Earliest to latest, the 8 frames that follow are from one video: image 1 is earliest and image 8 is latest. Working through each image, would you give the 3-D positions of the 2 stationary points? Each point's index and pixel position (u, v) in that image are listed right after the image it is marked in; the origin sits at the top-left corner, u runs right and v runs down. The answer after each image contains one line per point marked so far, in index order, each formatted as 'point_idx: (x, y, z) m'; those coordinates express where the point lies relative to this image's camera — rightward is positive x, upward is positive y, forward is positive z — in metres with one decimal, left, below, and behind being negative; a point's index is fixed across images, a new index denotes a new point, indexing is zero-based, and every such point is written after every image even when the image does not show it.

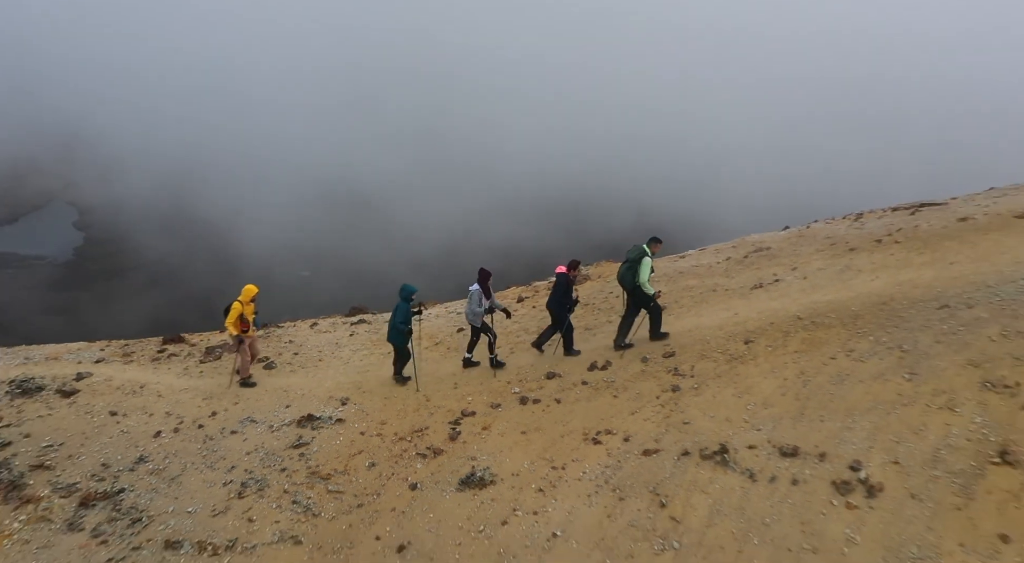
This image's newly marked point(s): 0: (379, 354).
0: (-2.3, -0.9, +10.2) m
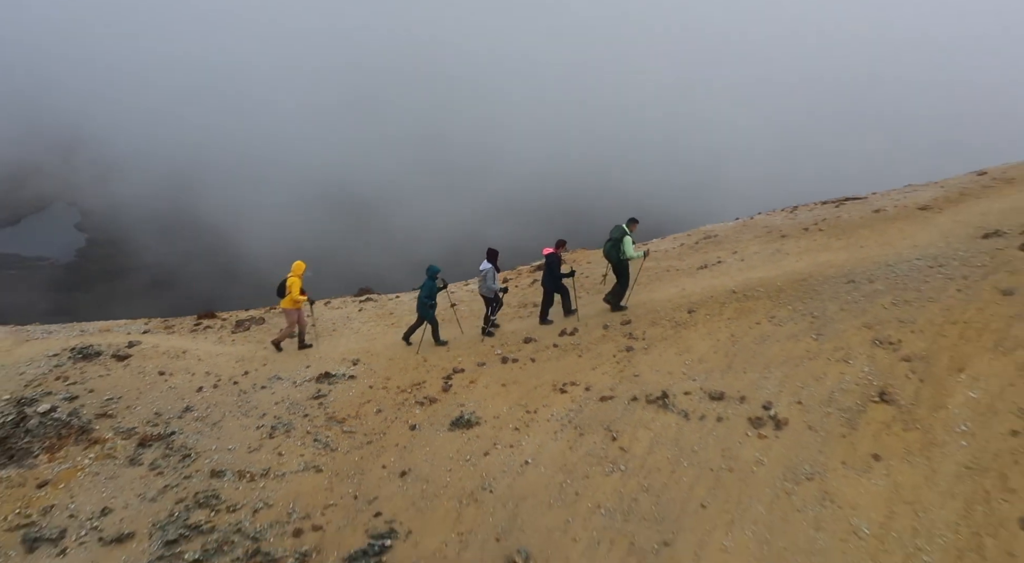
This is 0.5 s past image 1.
0: (-2.5, -0.6, +11.5) m
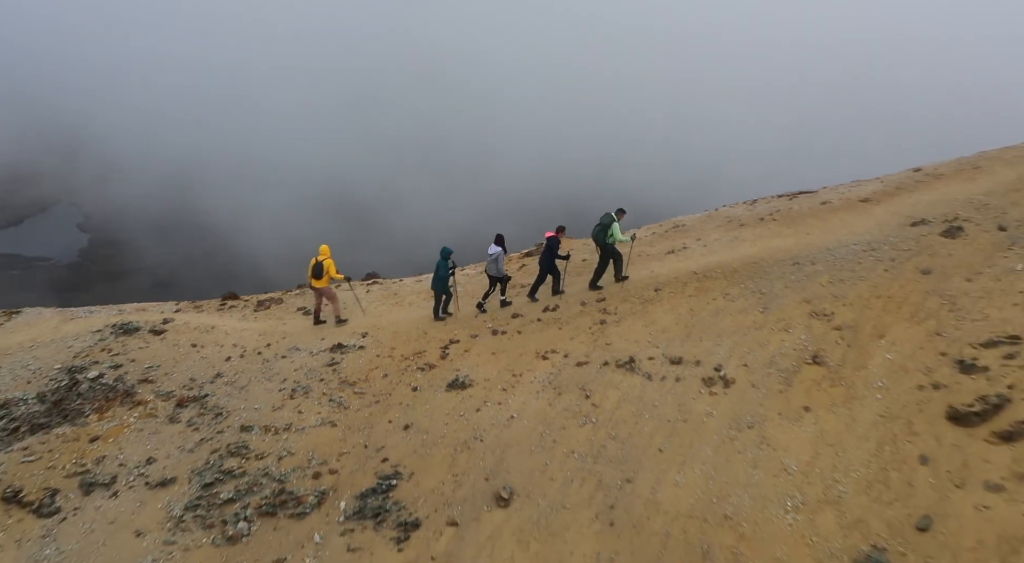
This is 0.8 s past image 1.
0: (-2.7, -0.3, +12.6) m
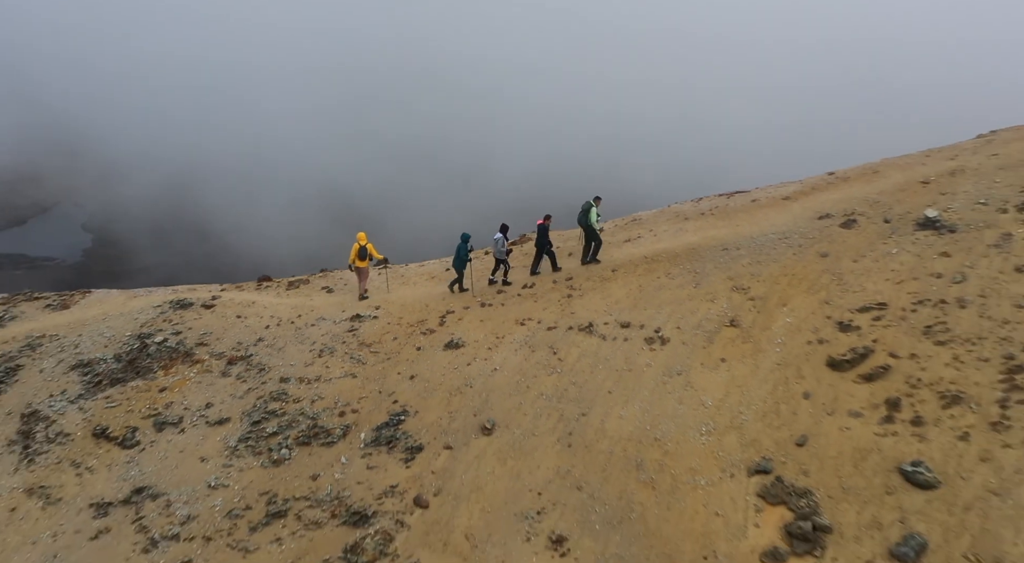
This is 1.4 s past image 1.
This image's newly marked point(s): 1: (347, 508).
0: (-3.0, 0.0, +14.6) m
1: (-2.5, -3.4, +9.1) m
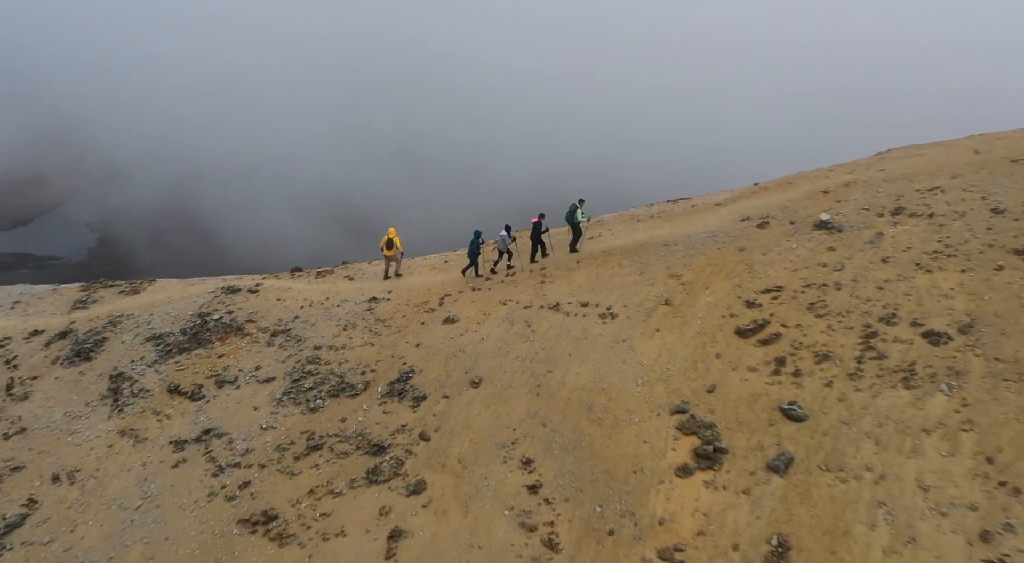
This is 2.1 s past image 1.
0: (-3.3, +0.2, +17.4) m
1: (-2.8, -3.1, +11.8) m
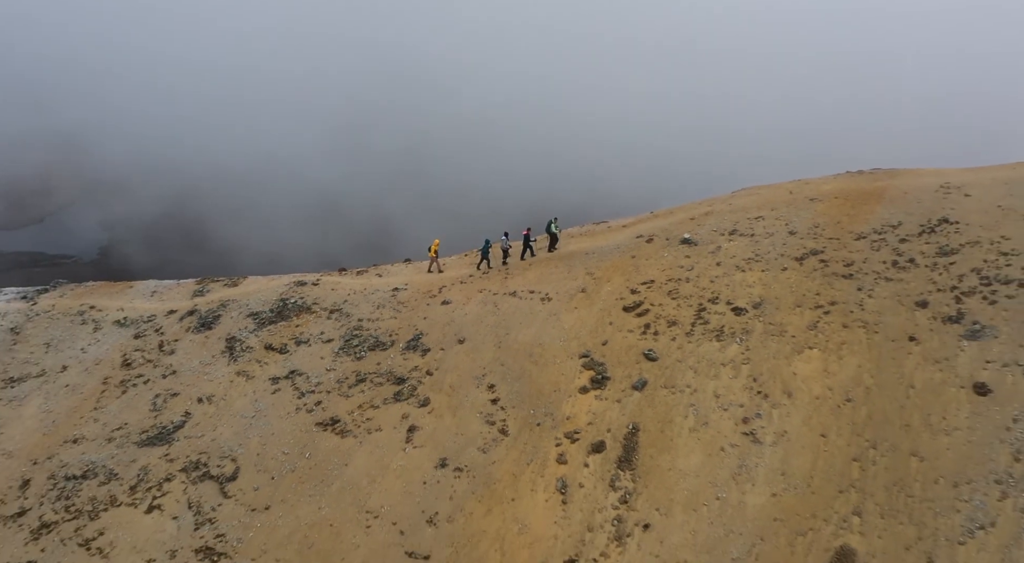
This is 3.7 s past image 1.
0: (-4.2, +0.4, +24.3) m
1: (-3.7, -3.0, +18.7) m
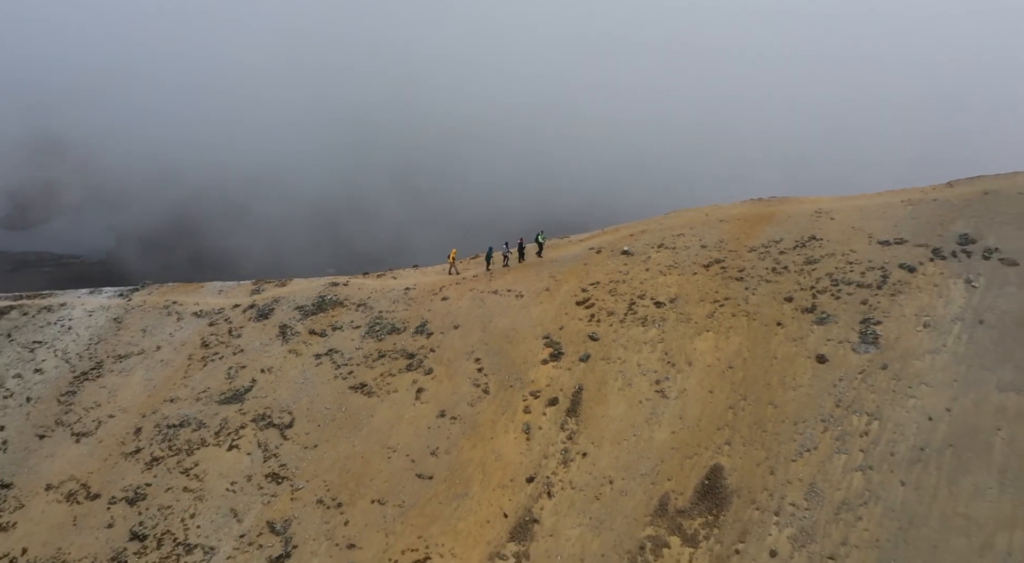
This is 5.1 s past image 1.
0: (-4.9, +0.3, +30.7) m
1: (-4.5, -3.1, +25.1) m
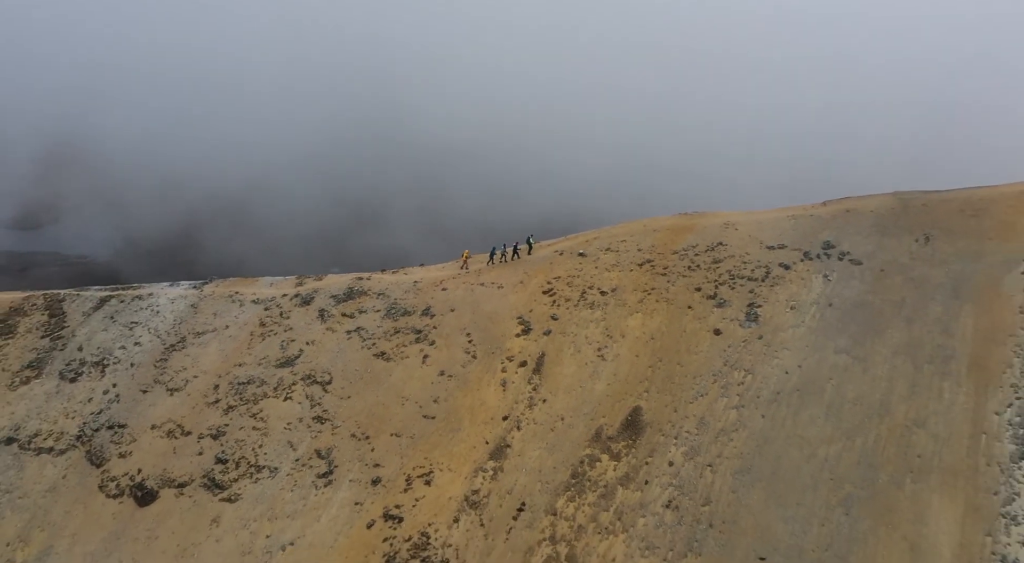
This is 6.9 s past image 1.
0: (-5.8, +0.6, +38.8) m
1: (-5.5, -2.8, +33.3) m
